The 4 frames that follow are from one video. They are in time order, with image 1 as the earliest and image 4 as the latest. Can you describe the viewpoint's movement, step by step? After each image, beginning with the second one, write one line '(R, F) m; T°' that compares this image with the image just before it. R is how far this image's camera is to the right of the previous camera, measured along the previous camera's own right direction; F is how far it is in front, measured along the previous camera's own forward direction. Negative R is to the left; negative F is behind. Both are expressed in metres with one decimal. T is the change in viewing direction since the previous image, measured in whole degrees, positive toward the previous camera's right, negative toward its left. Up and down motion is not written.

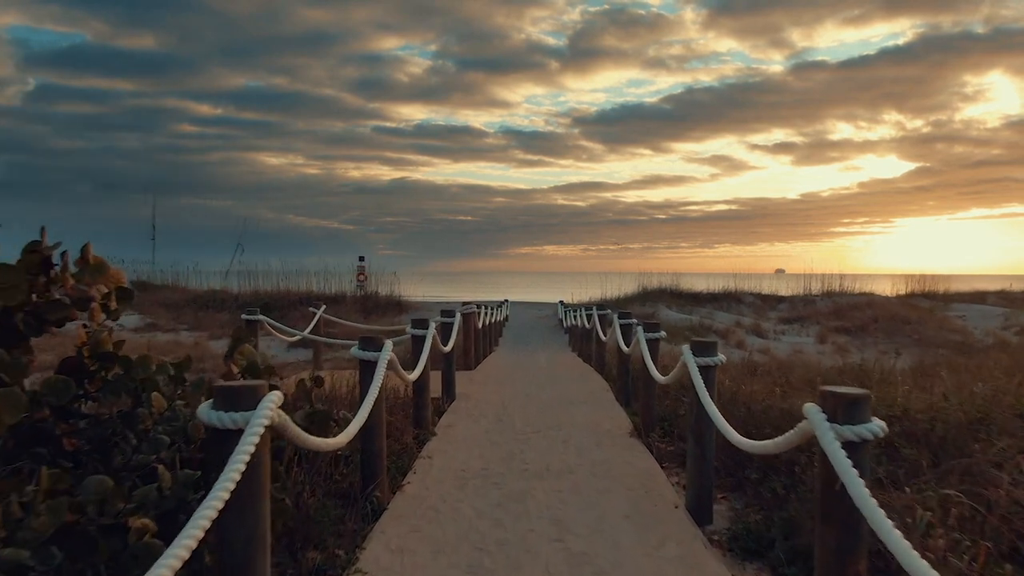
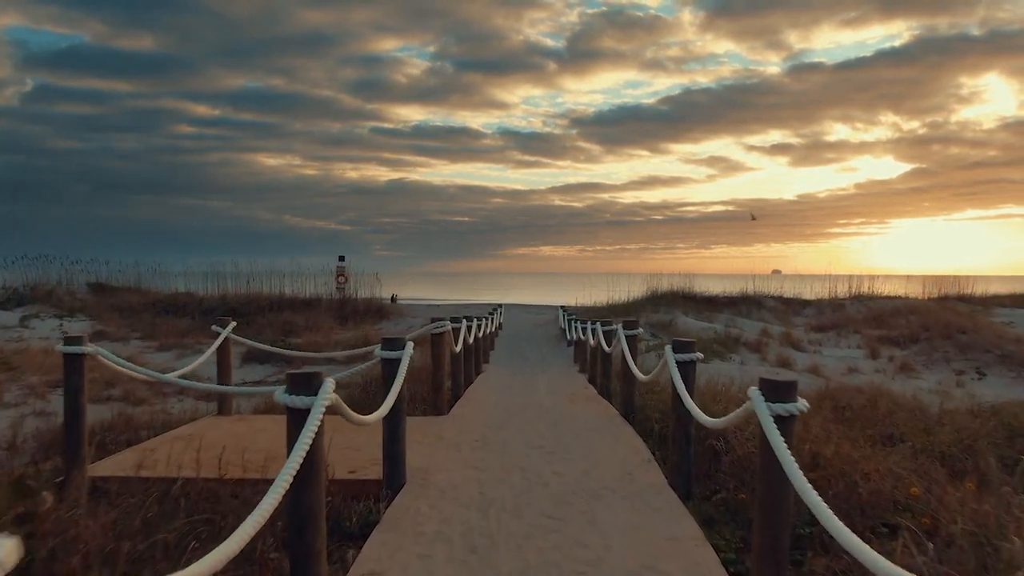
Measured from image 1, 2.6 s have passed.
(+0.1, +3.2) m; 0°
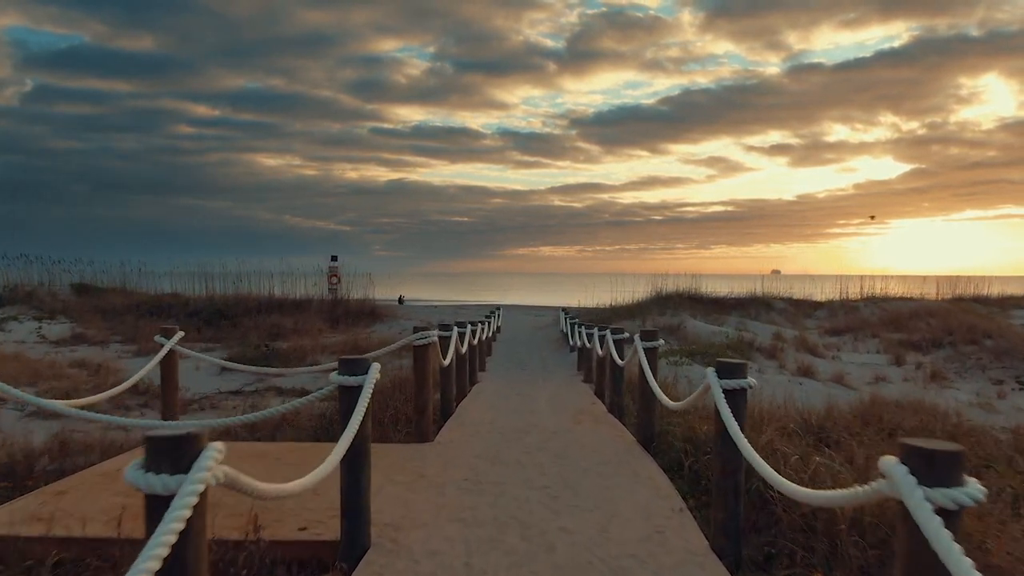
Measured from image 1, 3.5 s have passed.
(0.0, +1.2) m; 0°
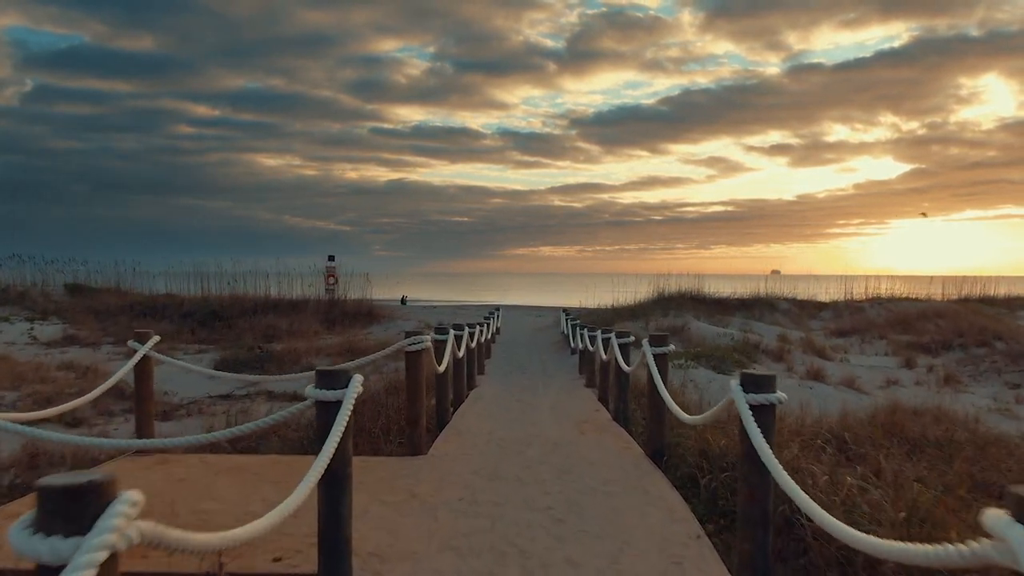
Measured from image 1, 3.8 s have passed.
(0.0, +0.4) m; 0°
